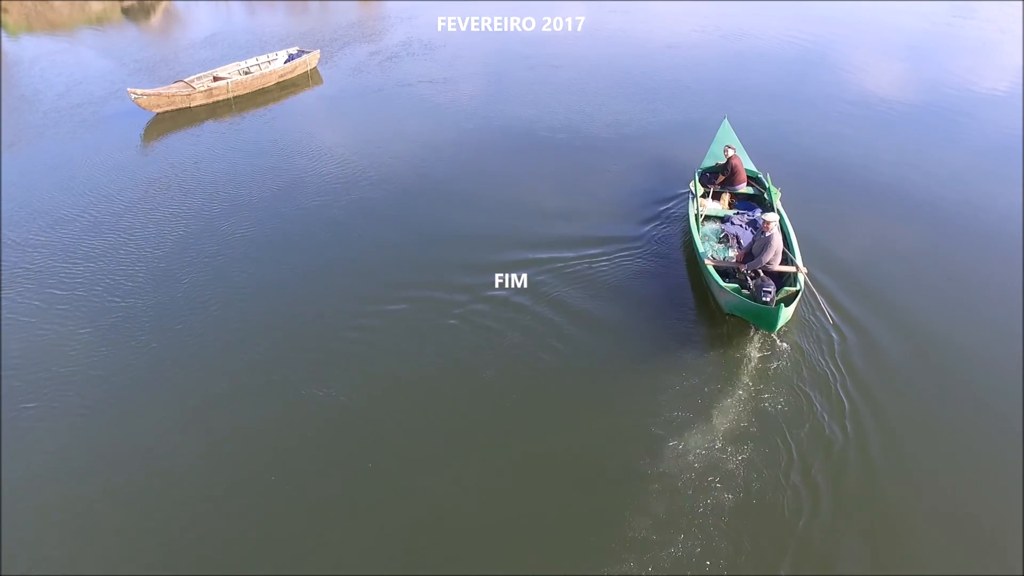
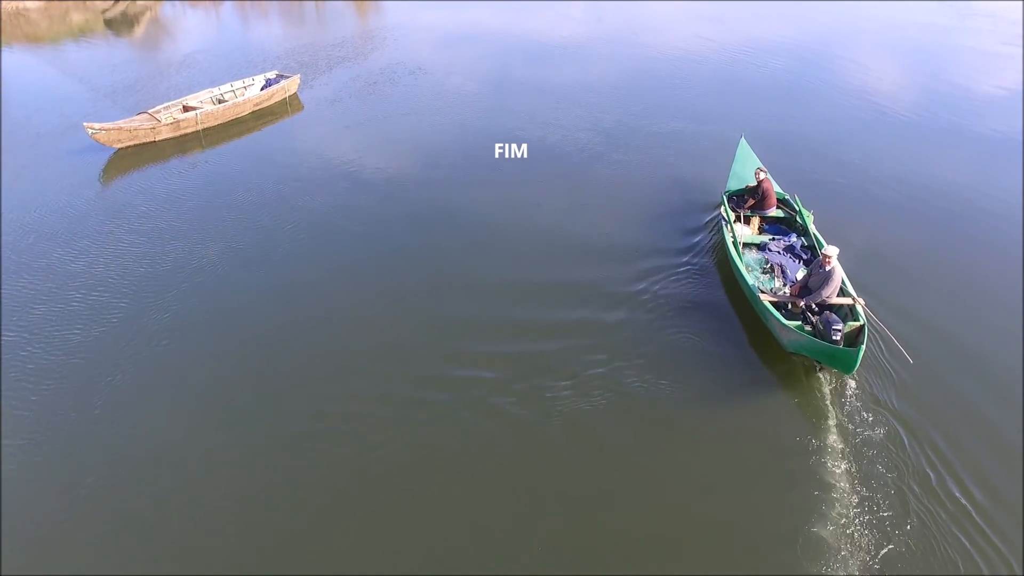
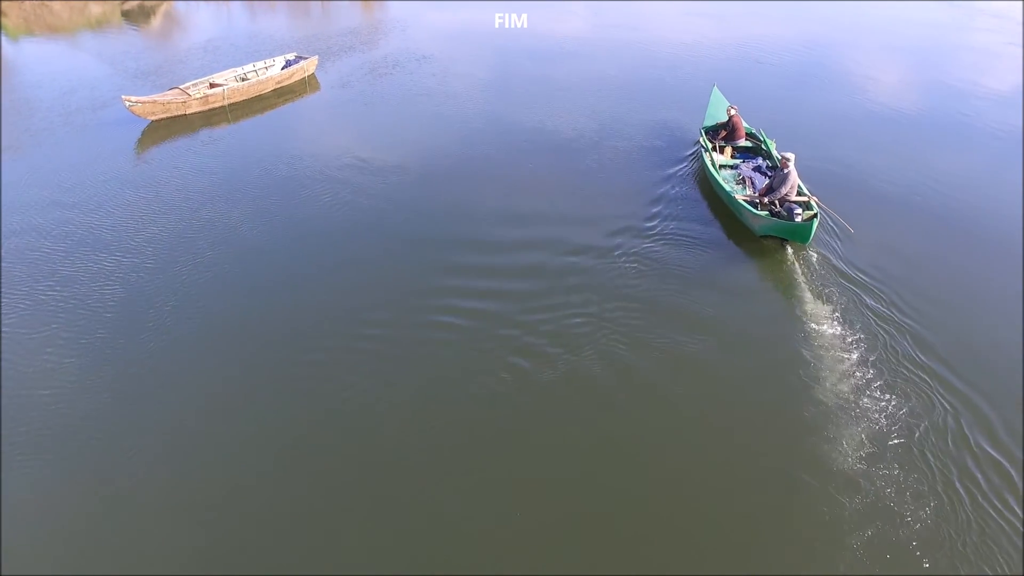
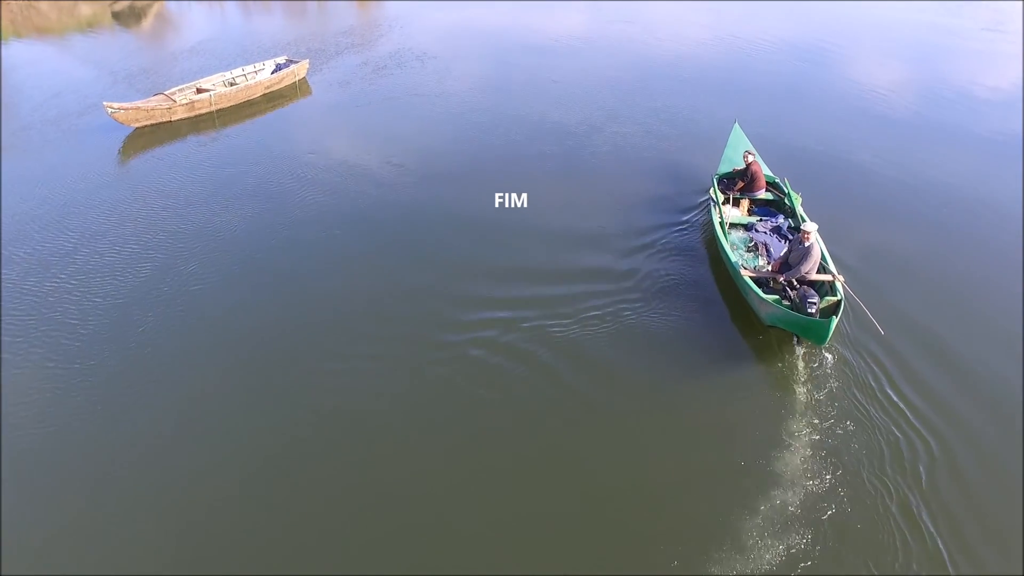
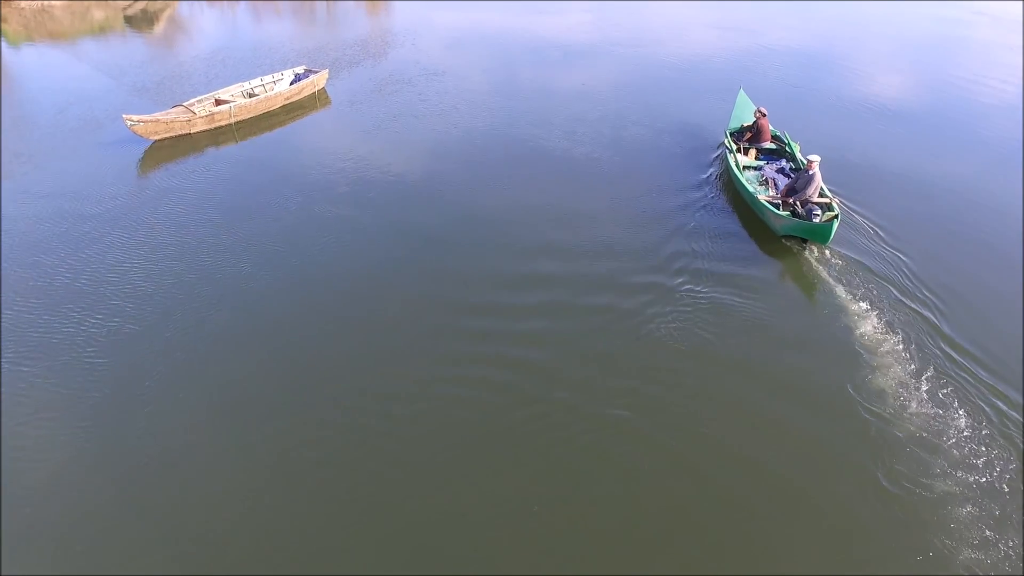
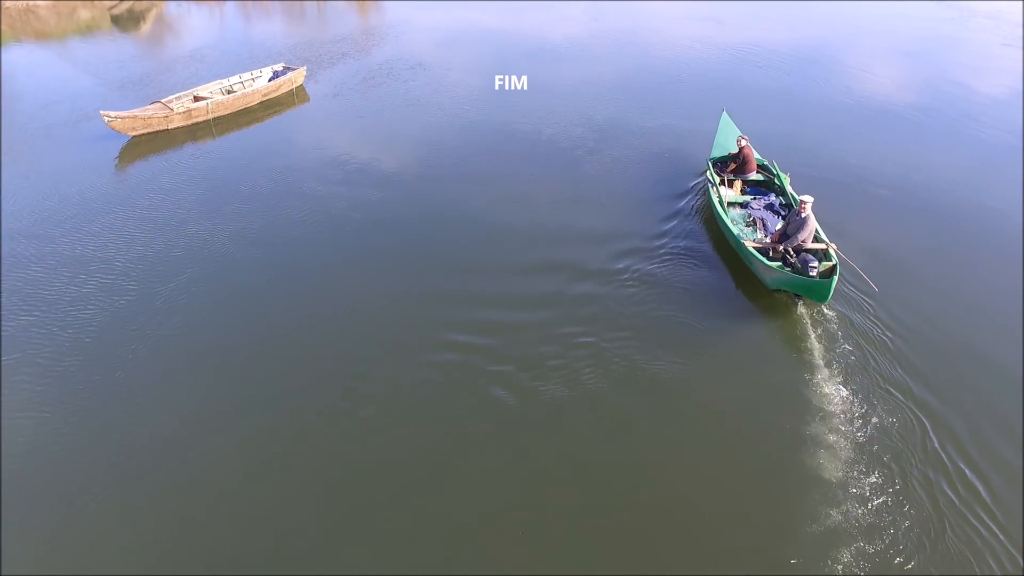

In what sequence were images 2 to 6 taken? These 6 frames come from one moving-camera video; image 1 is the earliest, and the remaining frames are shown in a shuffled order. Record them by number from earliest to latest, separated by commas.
4, 2, 6, 3, 5
